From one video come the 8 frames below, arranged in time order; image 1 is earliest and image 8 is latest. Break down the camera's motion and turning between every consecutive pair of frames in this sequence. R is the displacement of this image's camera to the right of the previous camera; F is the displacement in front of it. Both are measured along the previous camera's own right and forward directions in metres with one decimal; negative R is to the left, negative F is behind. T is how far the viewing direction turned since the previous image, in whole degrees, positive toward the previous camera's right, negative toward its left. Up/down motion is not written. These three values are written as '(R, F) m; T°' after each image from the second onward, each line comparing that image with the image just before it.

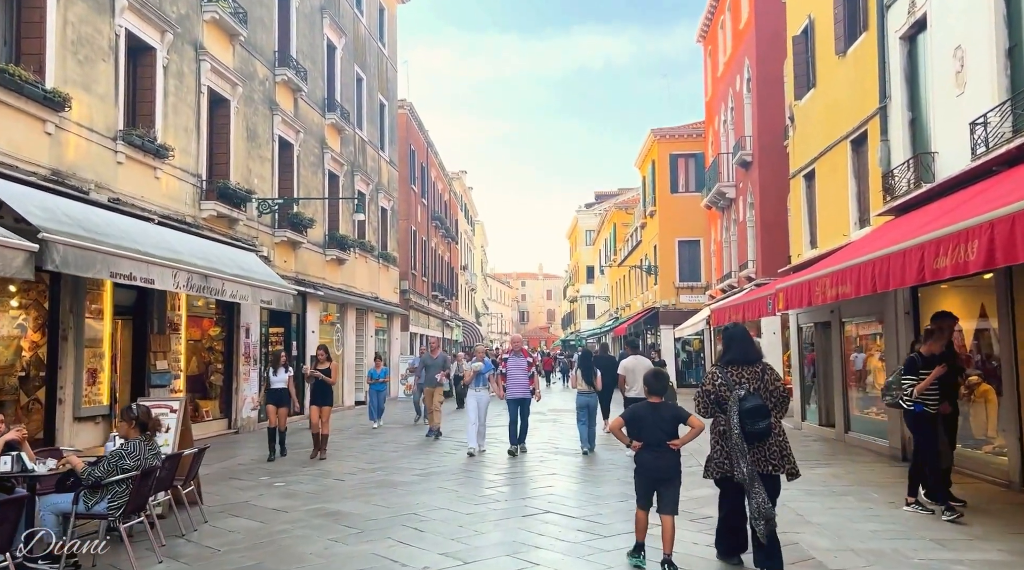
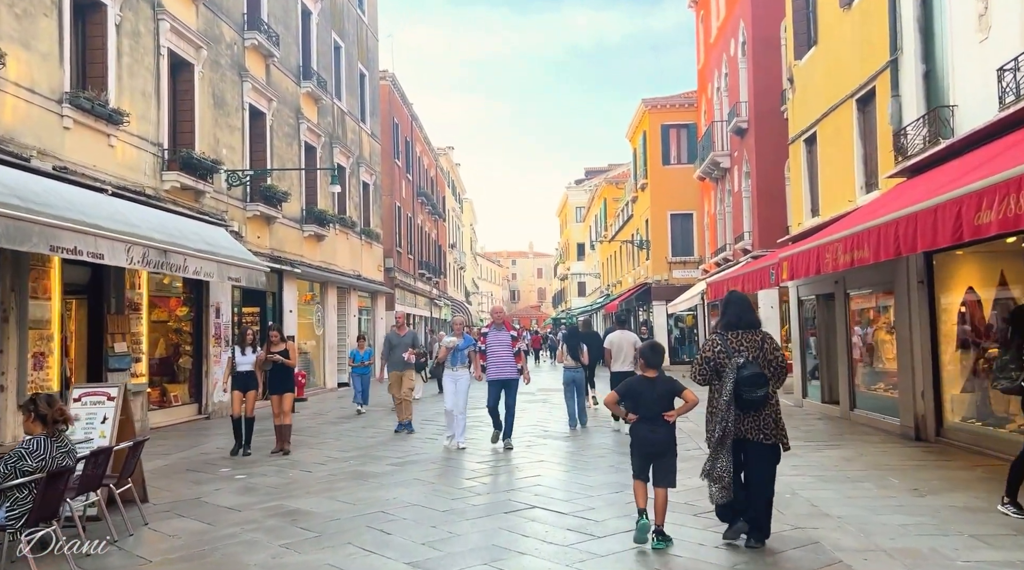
(+0.1, +0.8) m; +1°
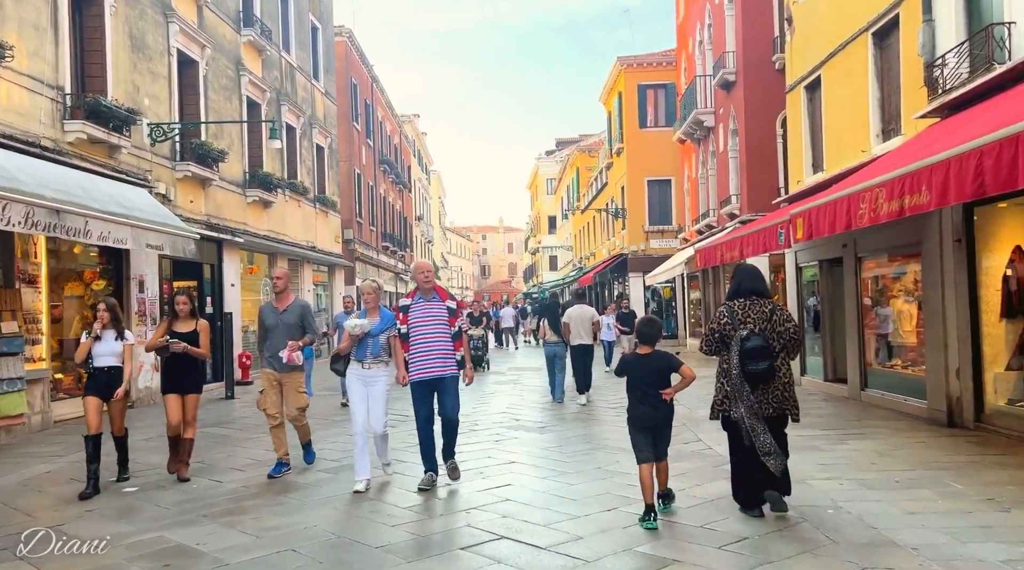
(+0.1, +1.7) m; +2°
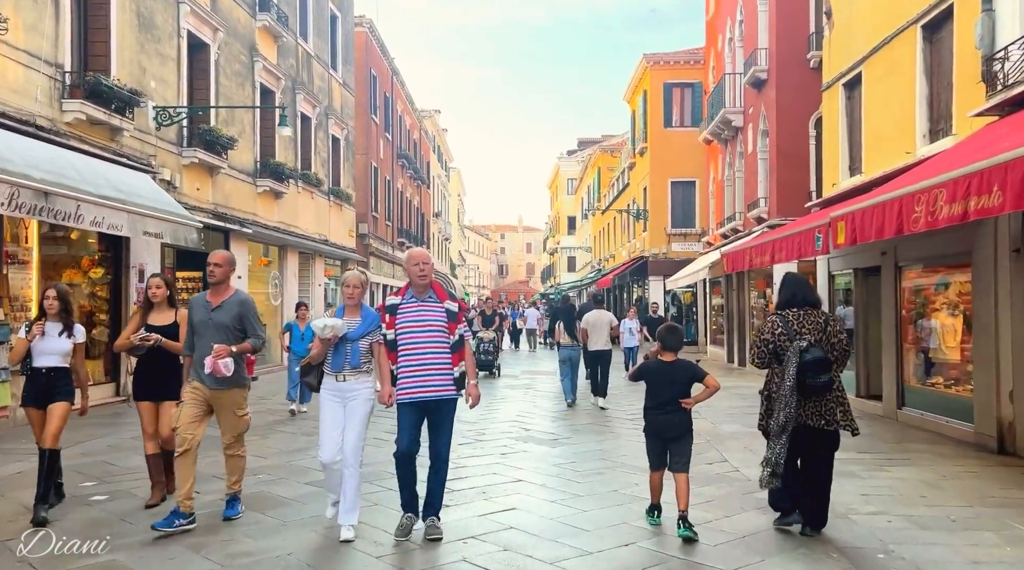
(0.0, +0.6) m; -1°
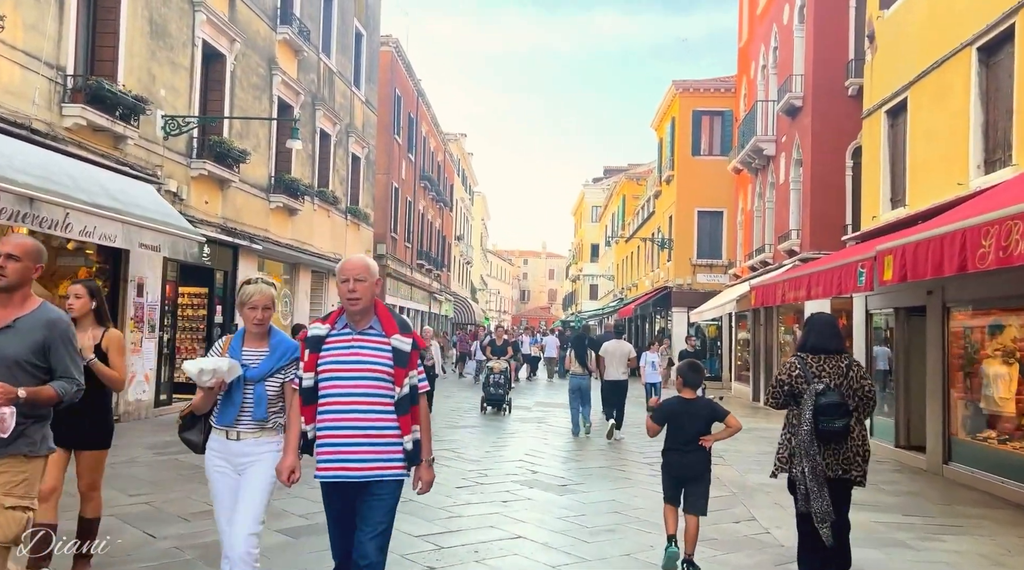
(+0.1, +0.7) m; -2°
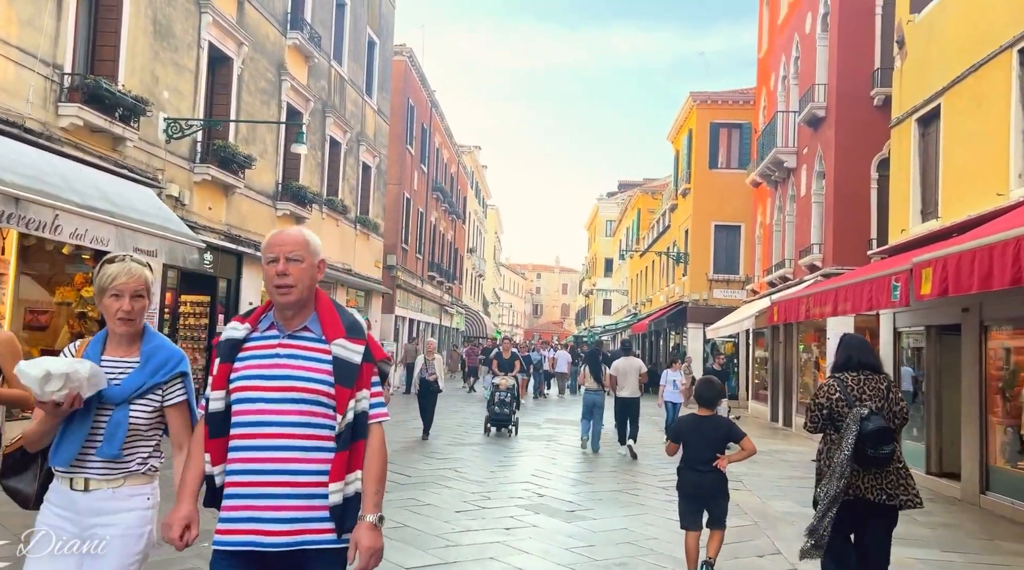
(0.0, +0.5) m; -1°
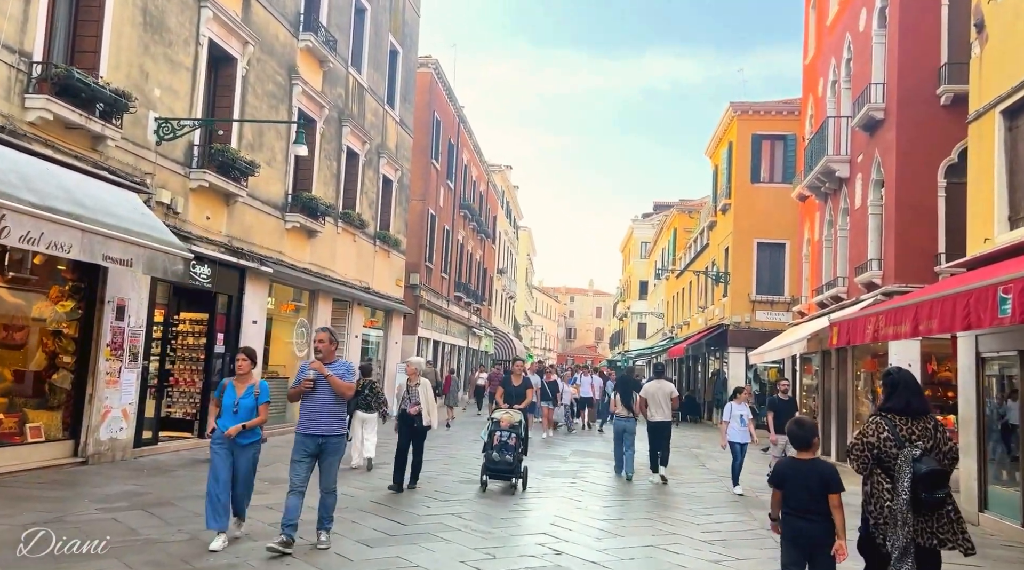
(+0.2, +1.3) m; -2°
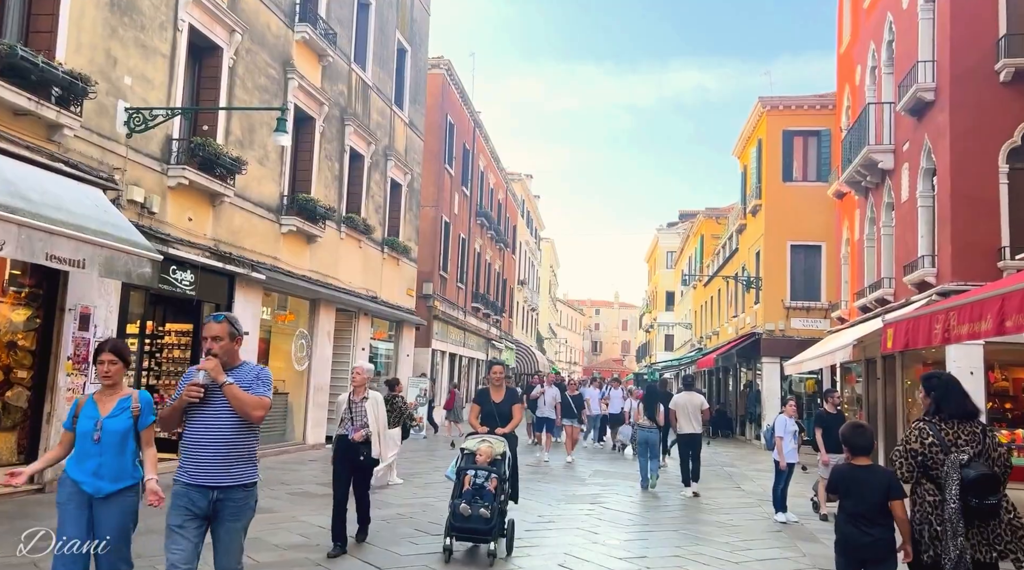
(+0.2, +1.2) m; -2°
